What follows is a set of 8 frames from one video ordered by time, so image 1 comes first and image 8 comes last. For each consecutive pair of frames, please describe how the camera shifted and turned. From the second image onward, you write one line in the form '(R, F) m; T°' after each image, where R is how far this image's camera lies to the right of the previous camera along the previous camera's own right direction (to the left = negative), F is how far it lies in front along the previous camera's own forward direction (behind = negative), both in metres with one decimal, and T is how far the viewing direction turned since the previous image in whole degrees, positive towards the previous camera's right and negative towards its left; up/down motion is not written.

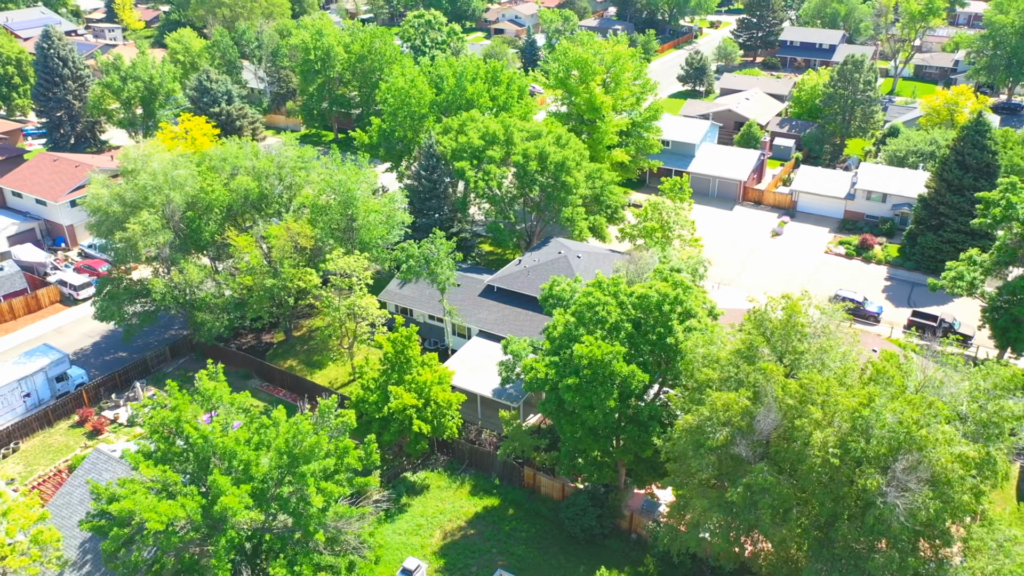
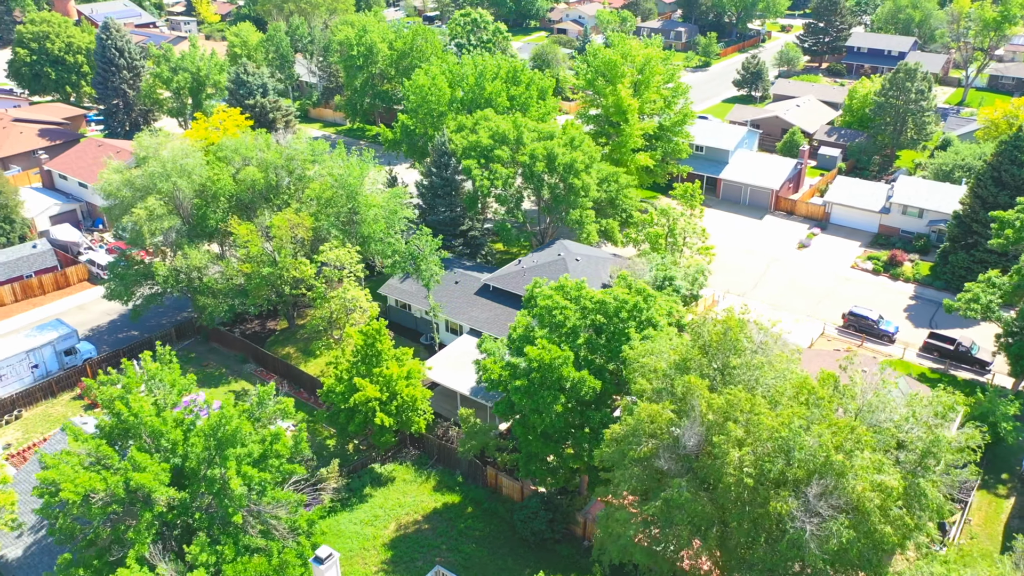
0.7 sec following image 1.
(+4.0, +0.1) m; -5°
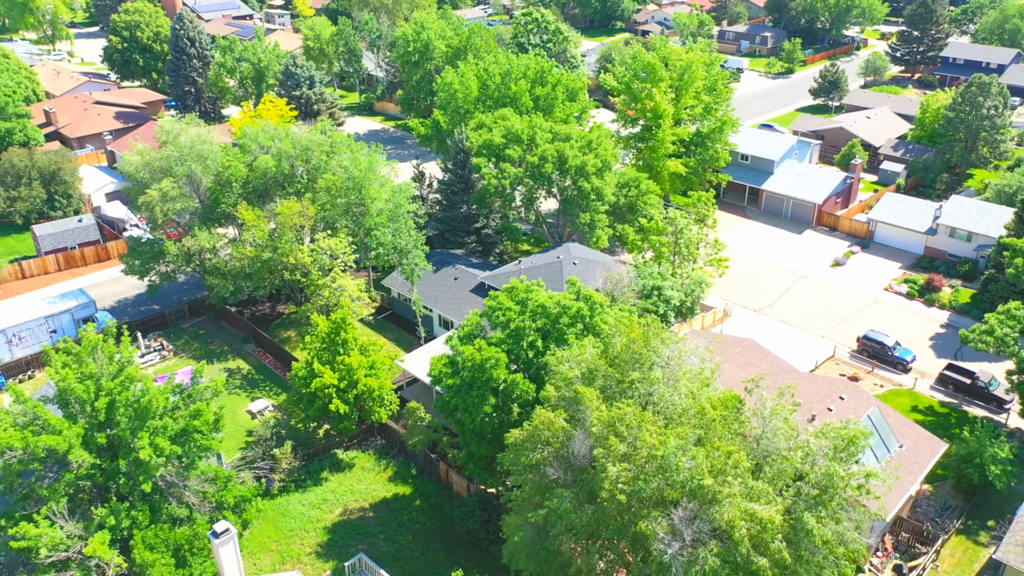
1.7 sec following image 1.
(+5.3, +0.3) m; -7°
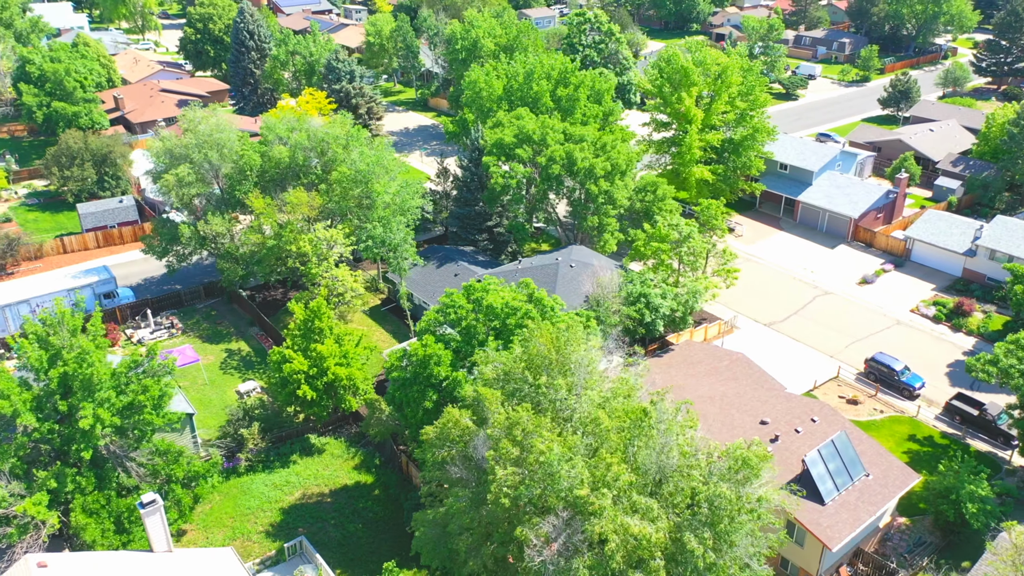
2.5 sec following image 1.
(+4.6, +0.2) m; -6°
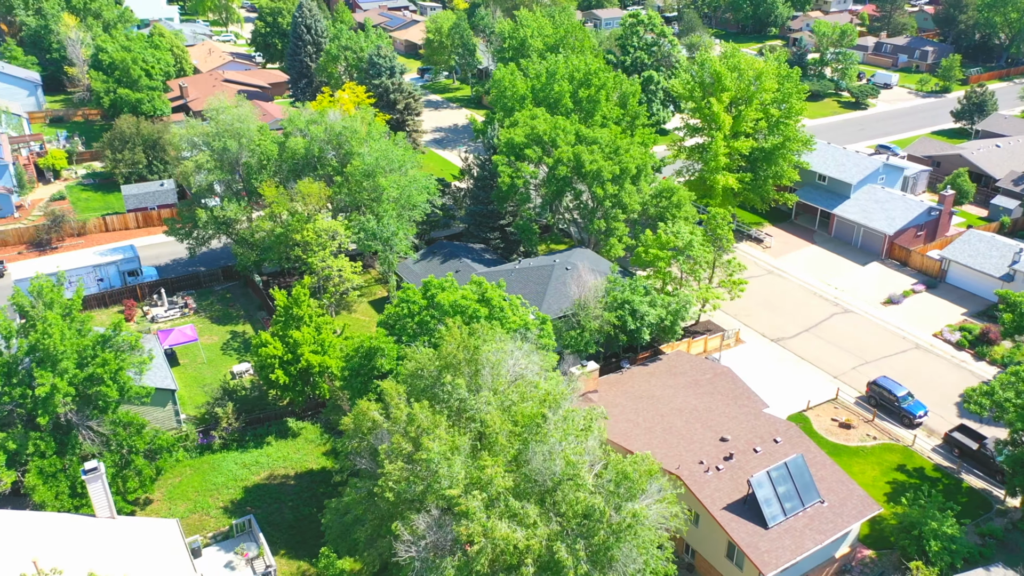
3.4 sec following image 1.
(+4.6, +0.2) m; -6°
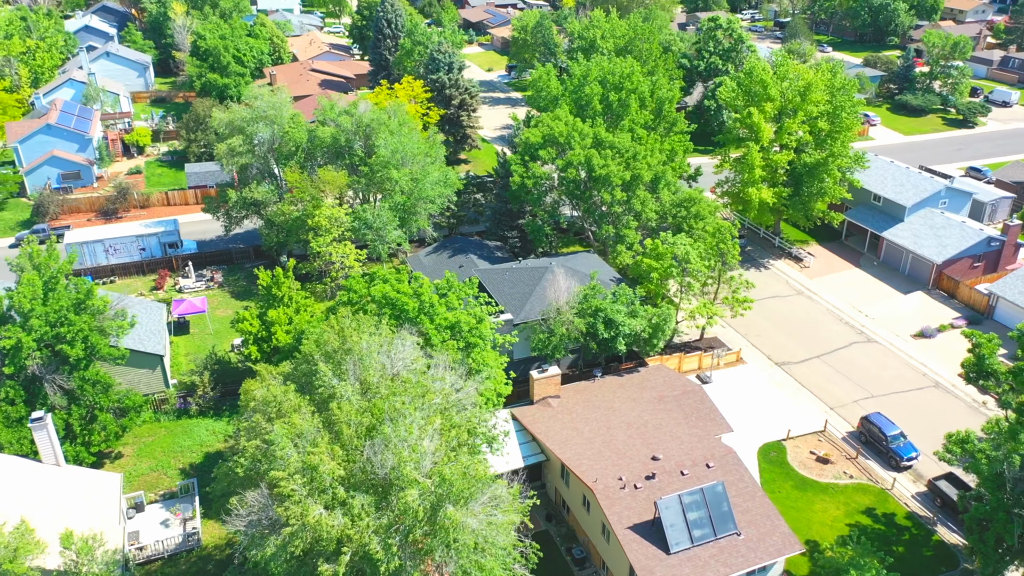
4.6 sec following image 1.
(+6.6, +0.4) m; -9°
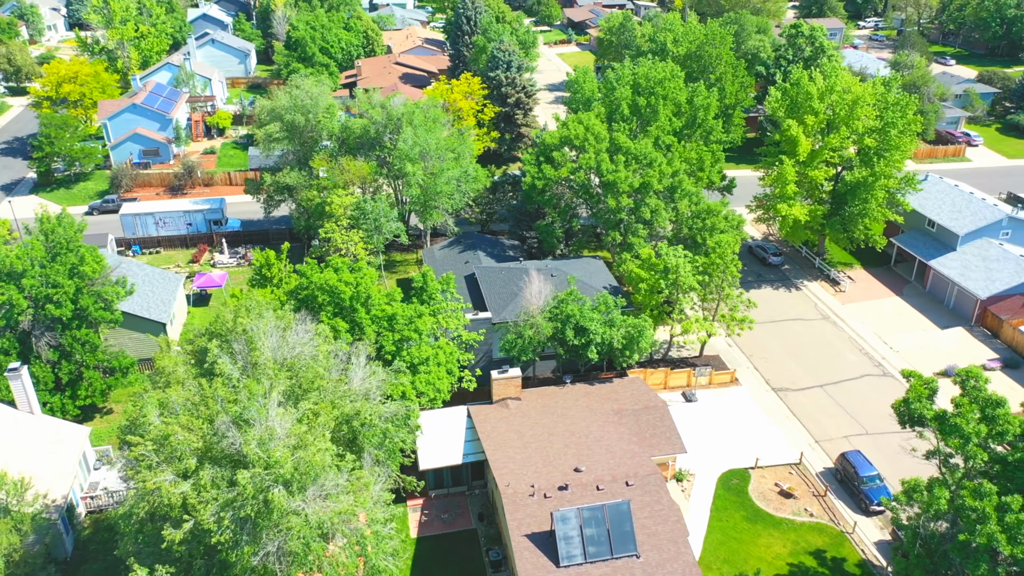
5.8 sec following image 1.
(+6.6, +0.4) m; -9°
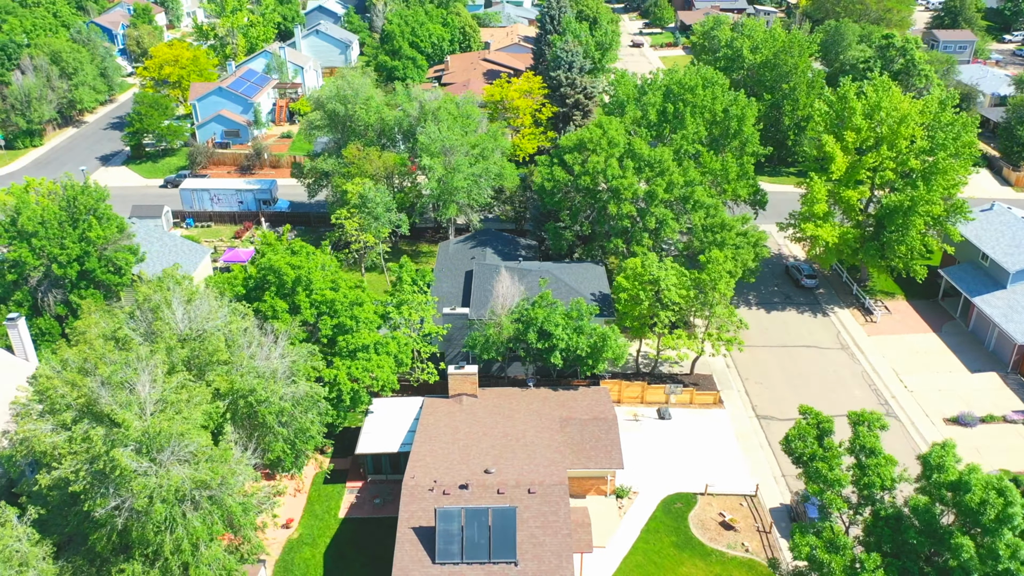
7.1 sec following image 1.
(+7.2, +0.5) m; -10°
